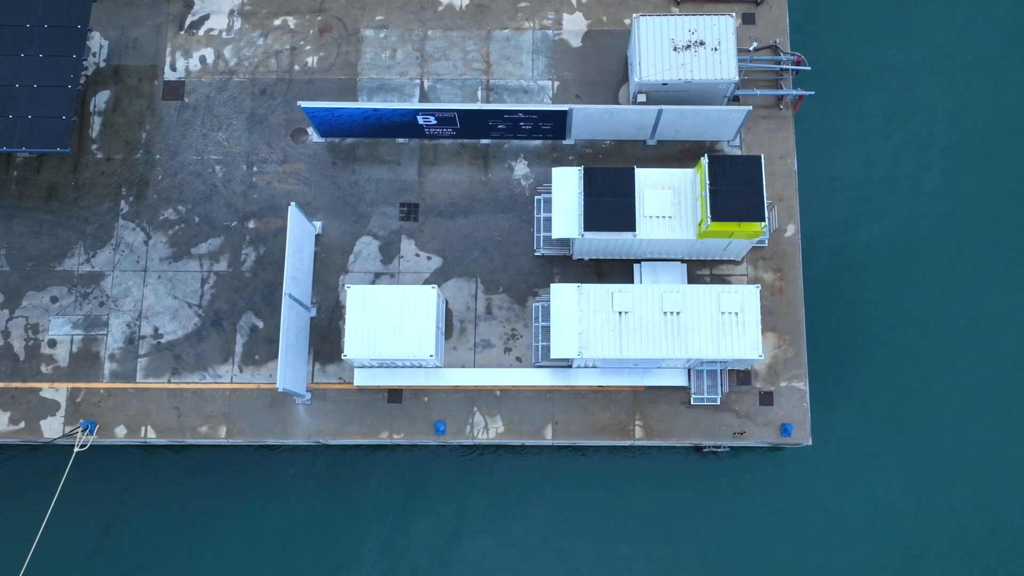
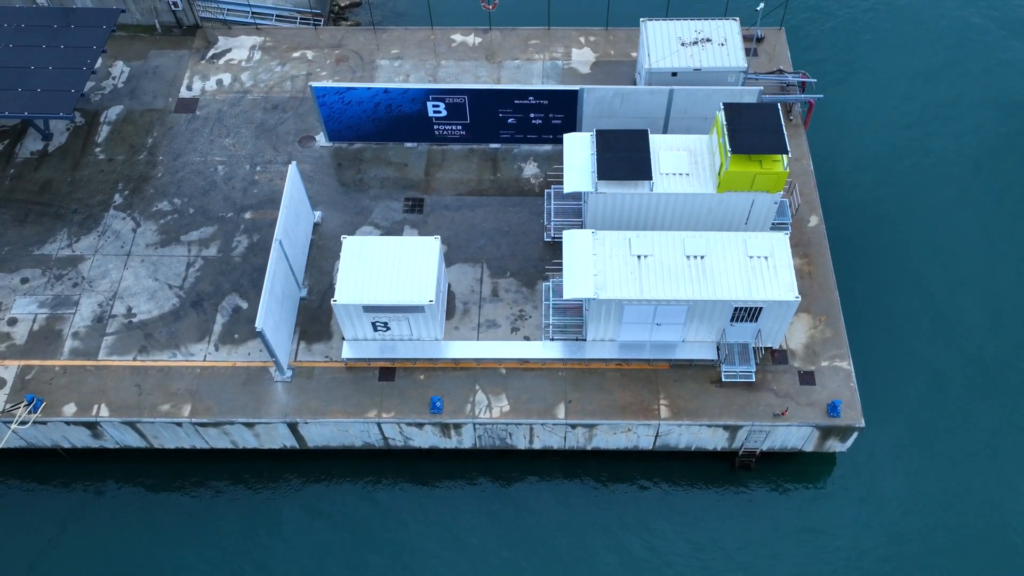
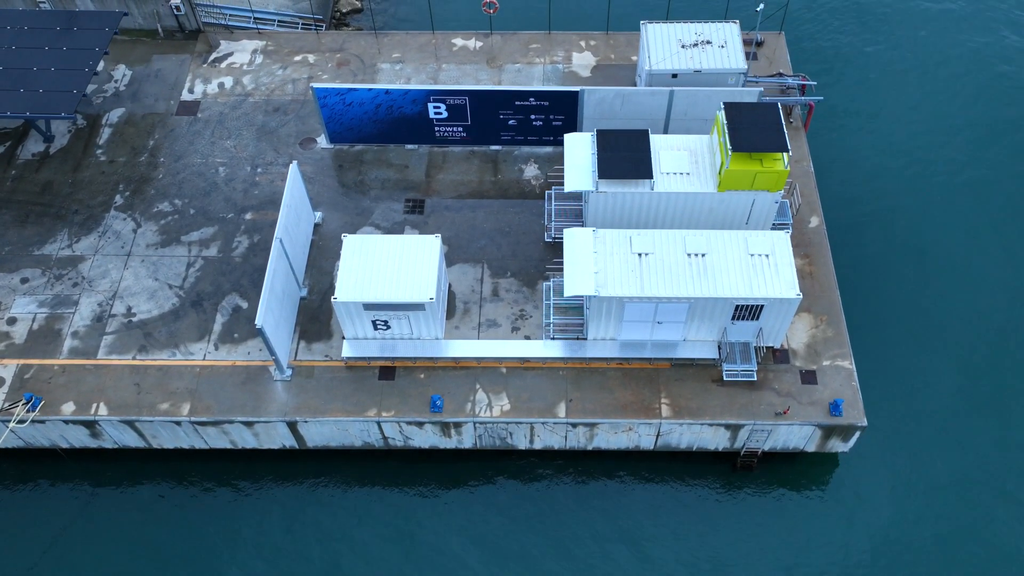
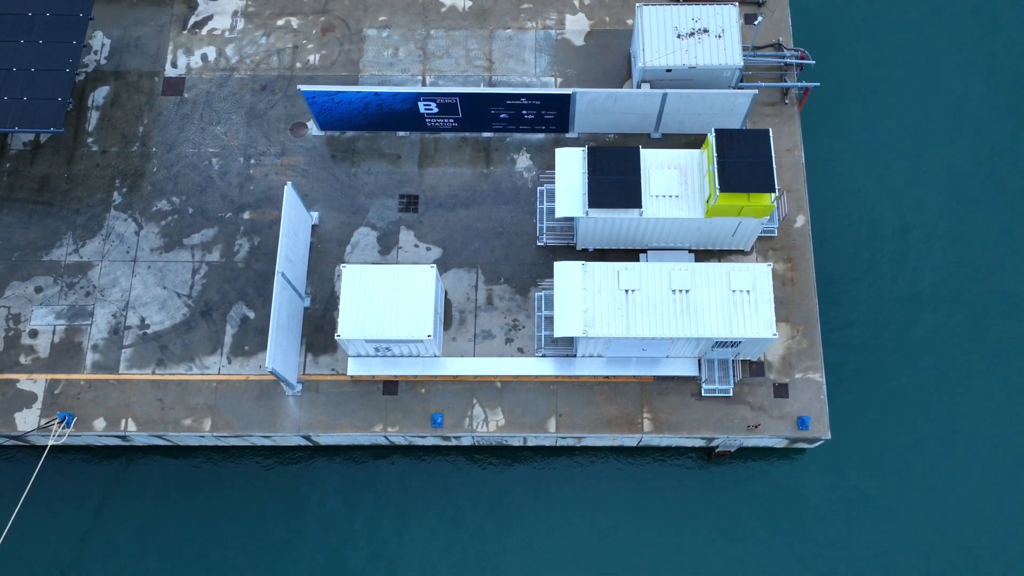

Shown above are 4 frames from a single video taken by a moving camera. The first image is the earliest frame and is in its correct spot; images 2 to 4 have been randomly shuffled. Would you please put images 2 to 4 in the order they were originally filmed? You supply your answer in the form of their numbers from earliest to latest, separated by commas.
4, 2, 3
